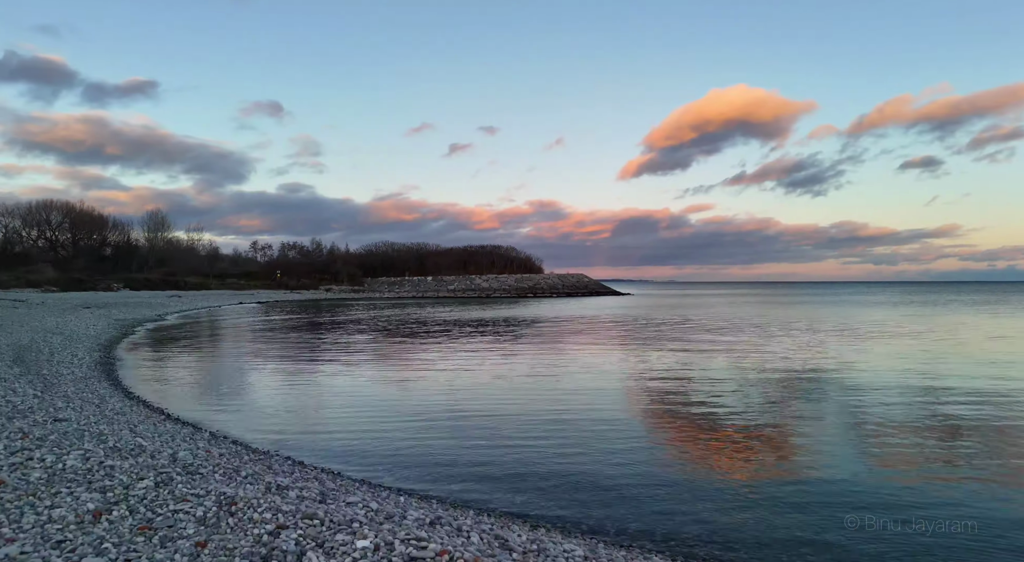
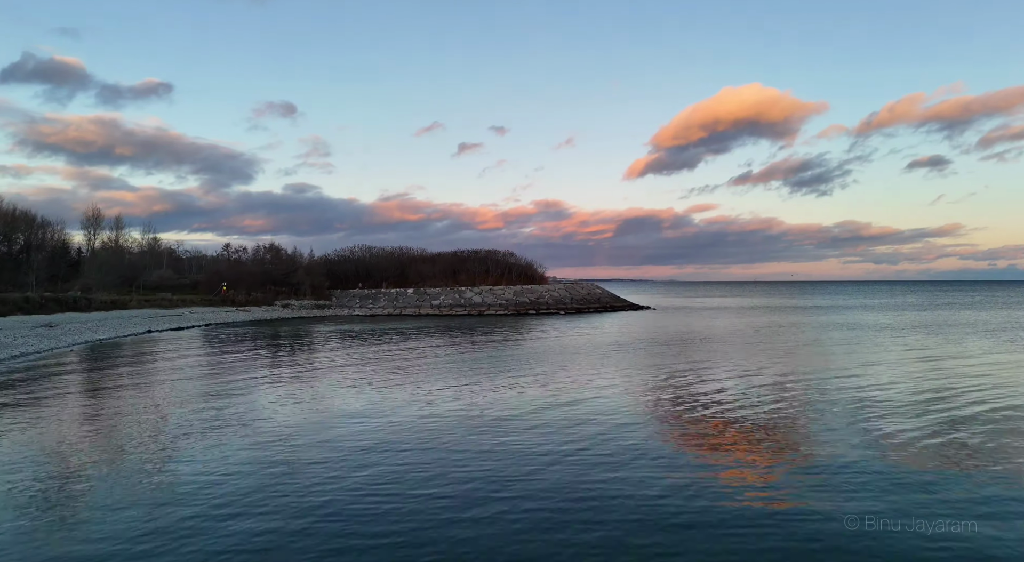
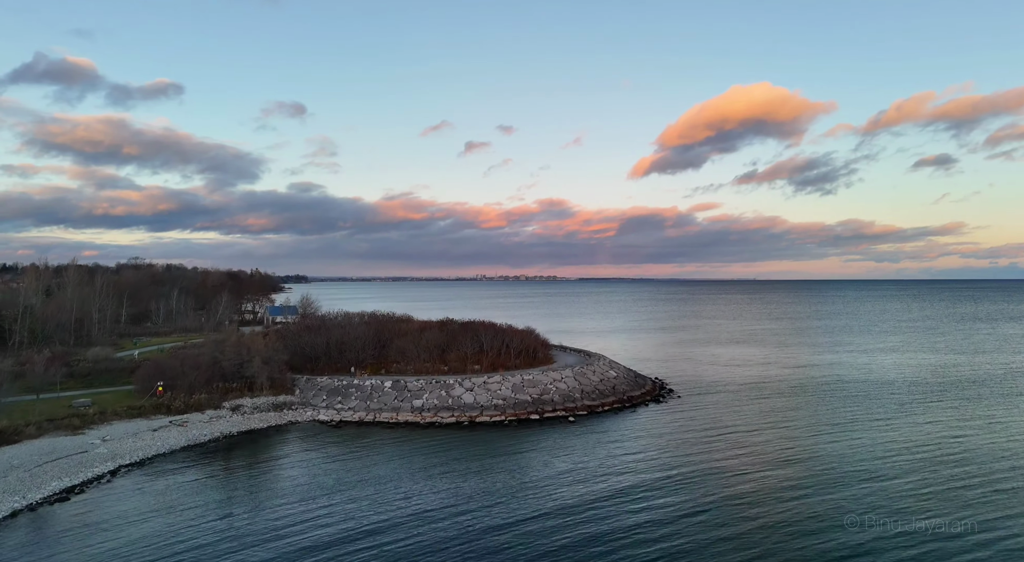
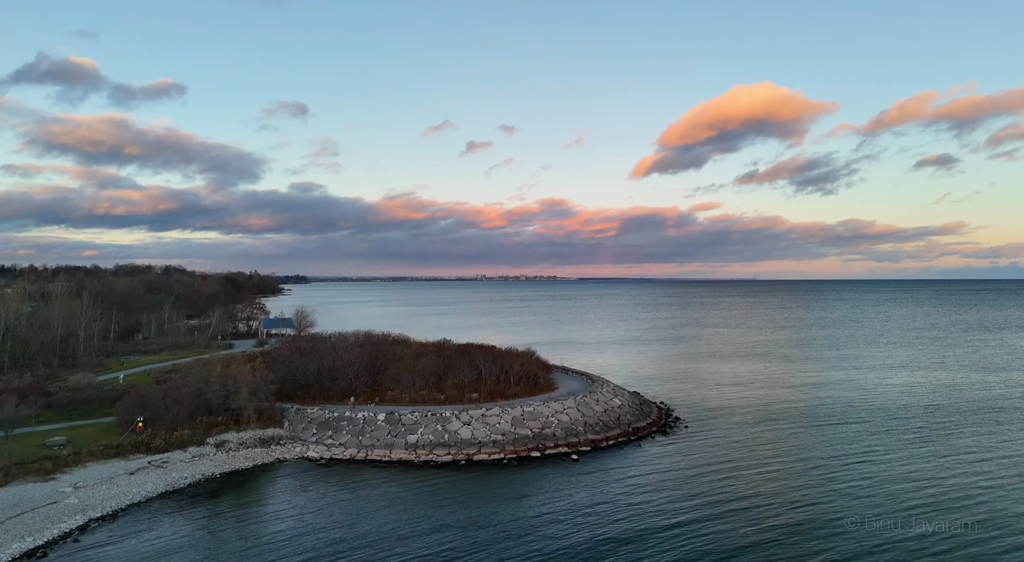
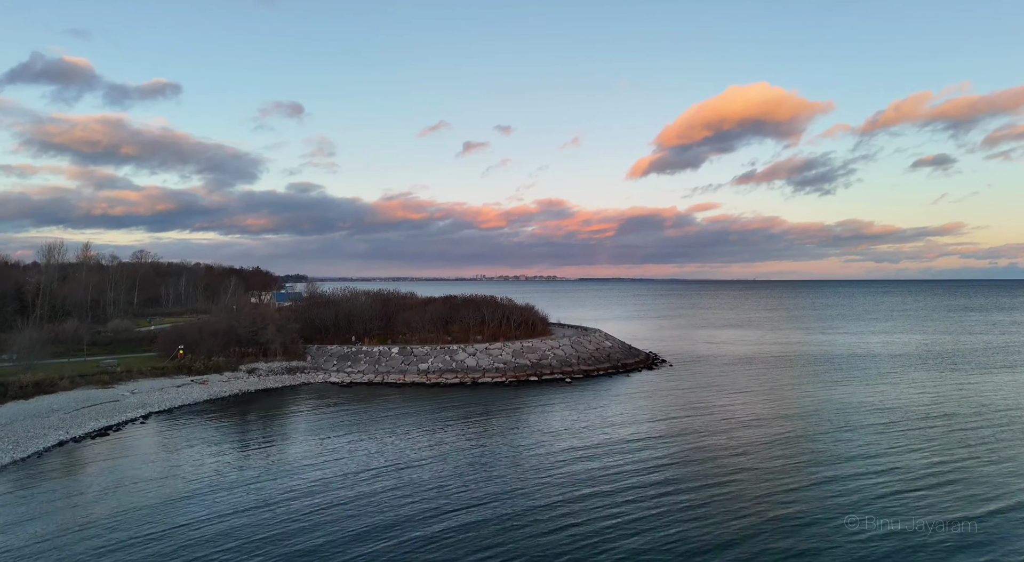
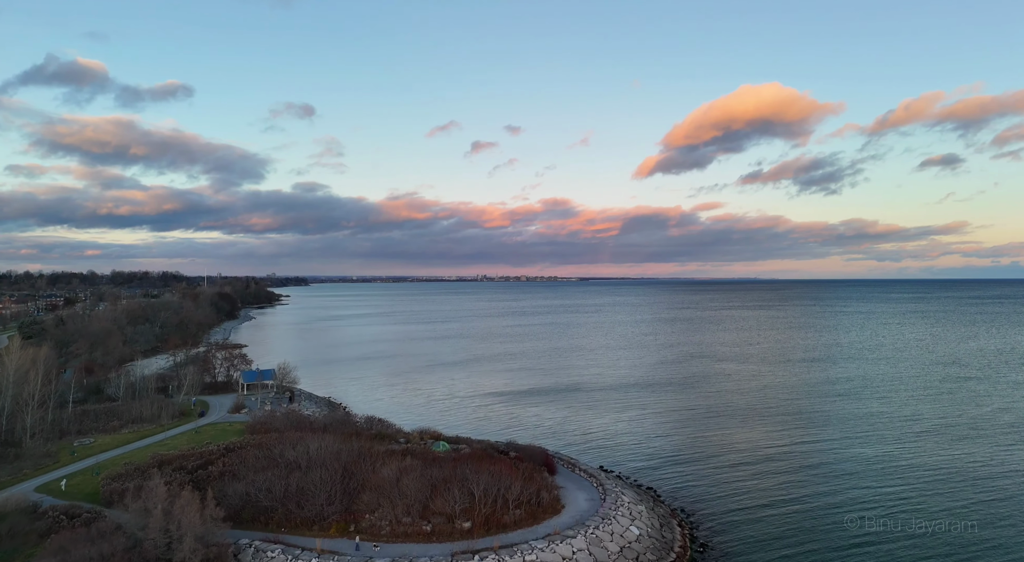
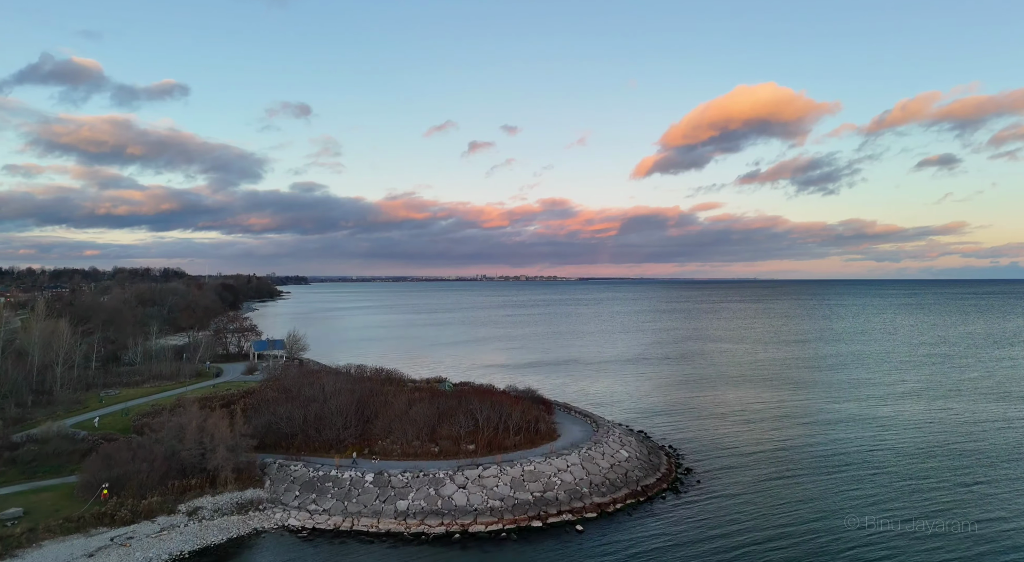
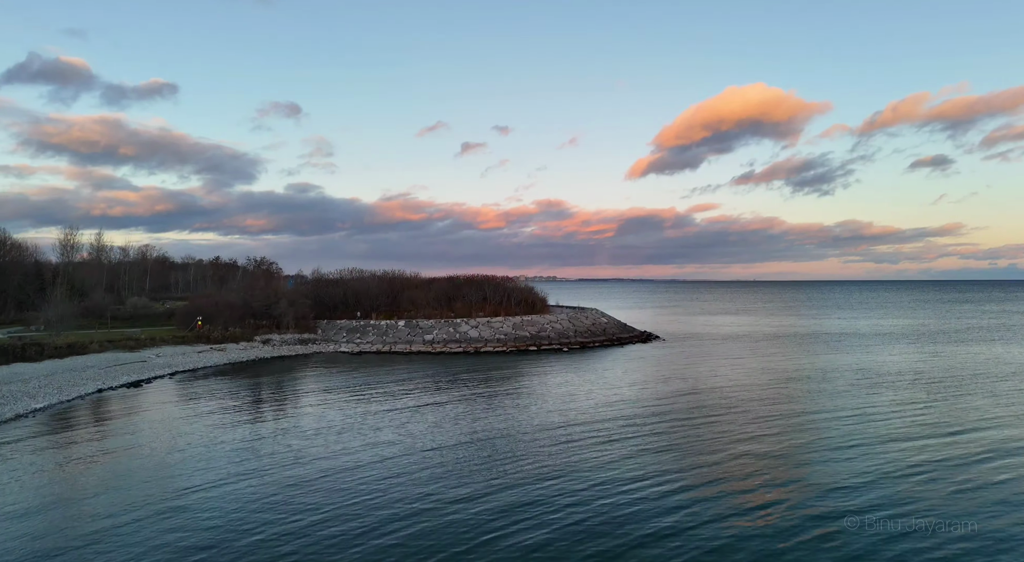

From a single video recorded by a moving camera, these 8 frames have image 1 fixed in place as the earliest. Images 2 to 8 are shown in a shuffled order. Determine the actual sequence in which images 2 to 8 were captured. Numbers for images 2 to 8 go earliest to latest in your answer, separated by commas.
2, 8, 5, 3, 4, 7, 6
